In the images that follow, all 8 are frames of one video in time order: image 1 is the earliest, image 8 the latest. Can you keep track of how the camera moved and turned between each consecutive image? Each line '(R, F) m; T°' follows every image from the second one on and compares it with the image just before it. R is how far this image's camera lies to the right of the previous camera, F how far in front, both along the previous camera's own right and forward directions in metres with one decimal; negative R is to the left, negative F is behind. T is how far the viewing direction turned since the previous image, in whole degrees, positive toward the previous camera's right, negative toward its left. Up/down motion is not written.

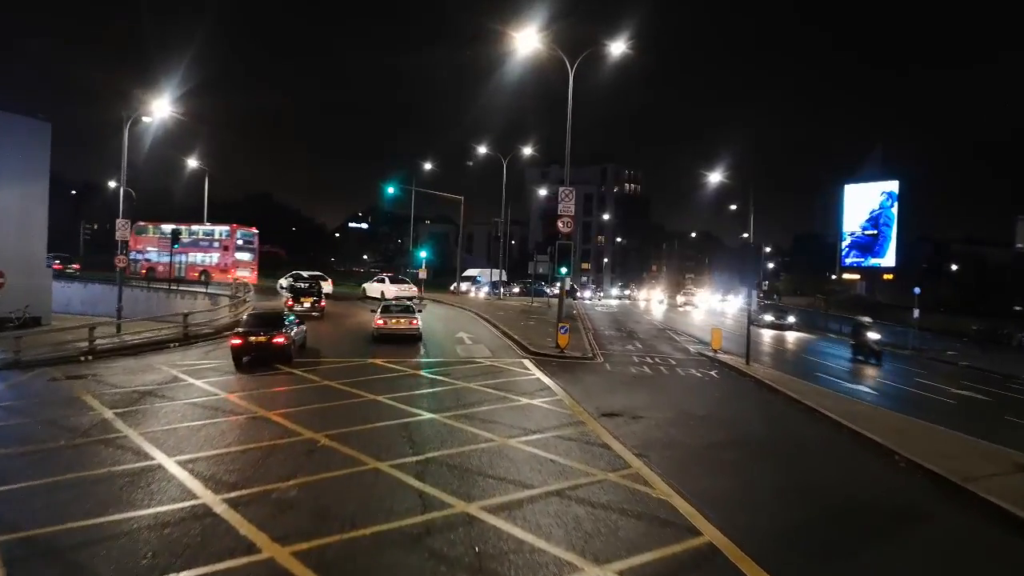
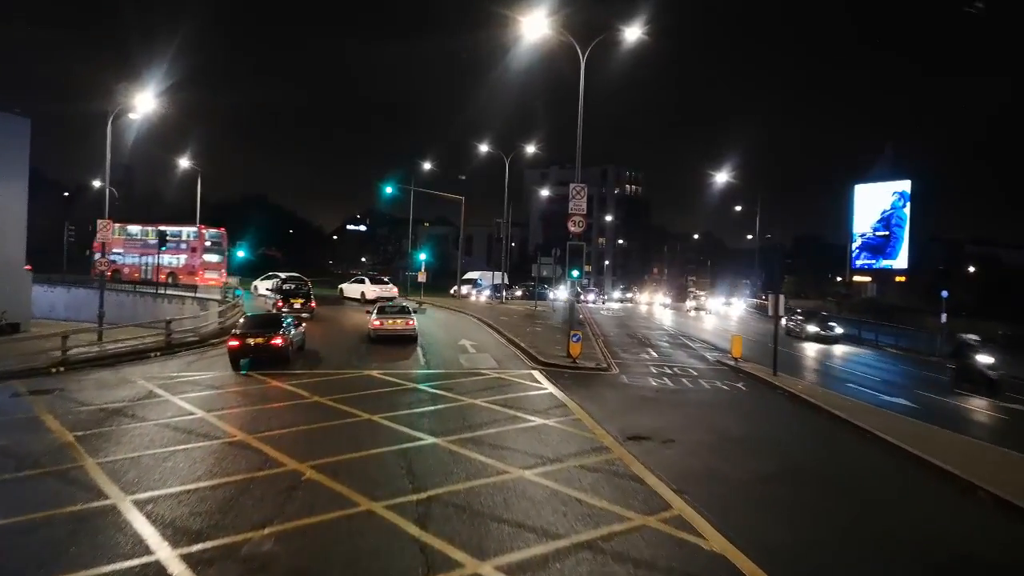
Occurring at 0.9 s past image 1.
(-0.2, +1.7) m; 0°
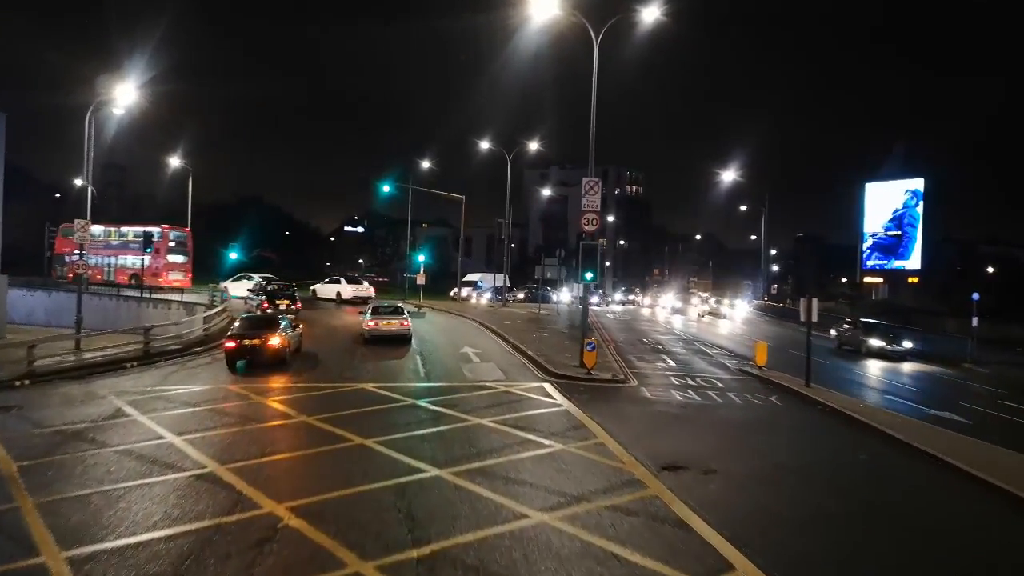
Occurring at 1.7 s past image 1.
(-0.2, +1.7) m; 0°
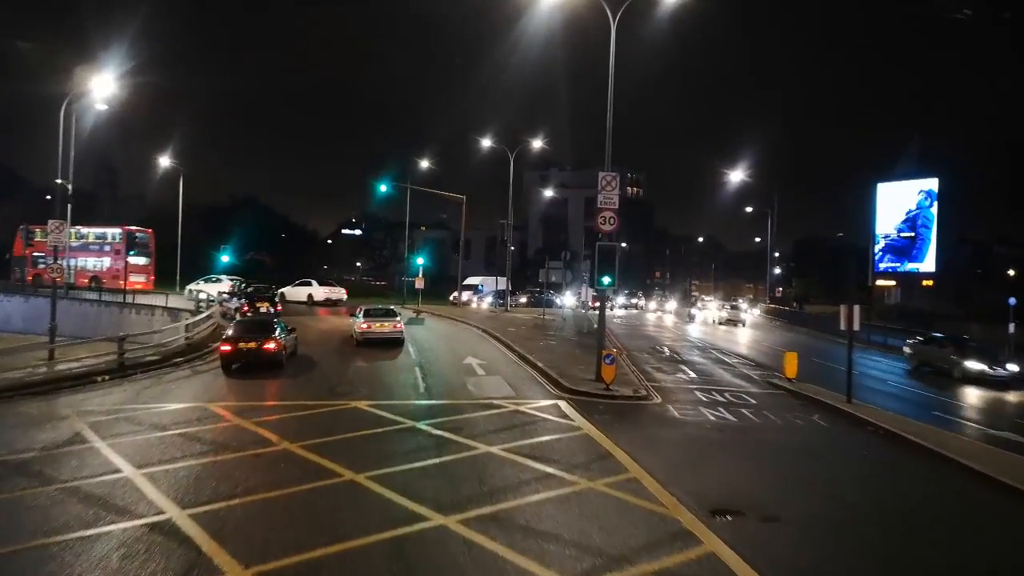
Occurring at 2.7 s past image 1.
(-0.2, +1.8) m; 0°
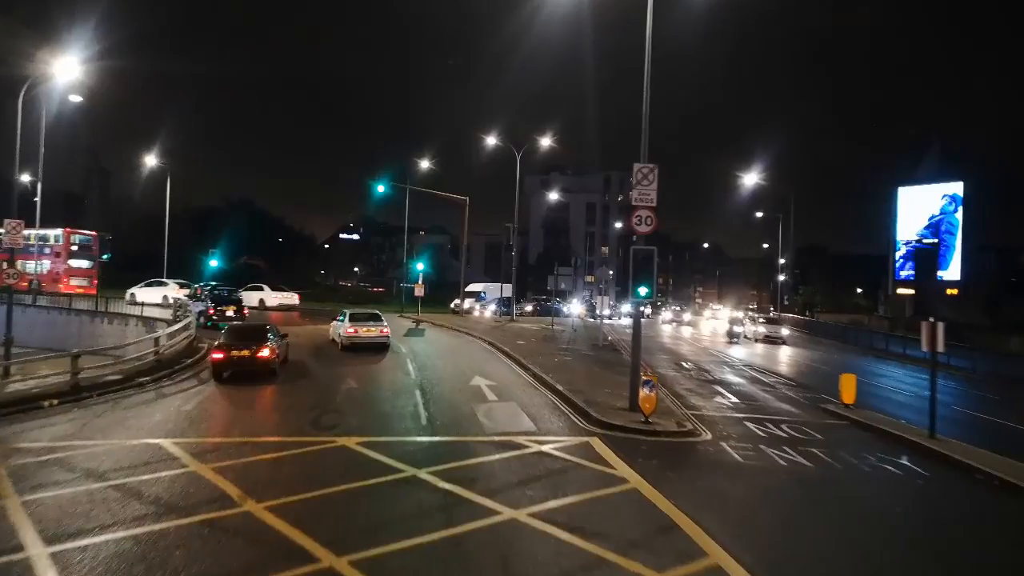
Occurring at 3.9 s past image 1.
(-0.4, +2.7) m; 0°
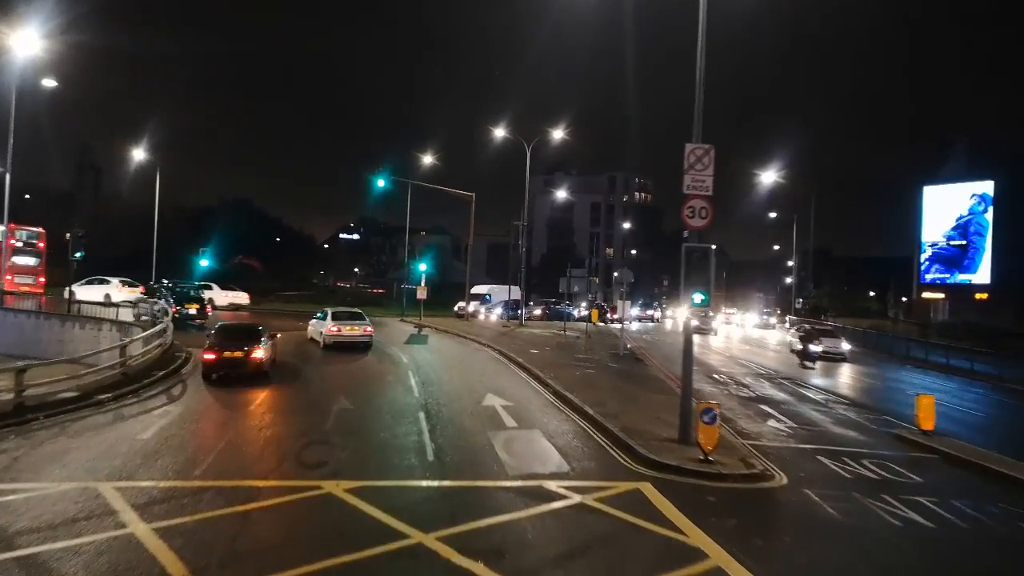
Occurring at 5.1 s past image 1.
(-0.4, +2.6) m; 0°
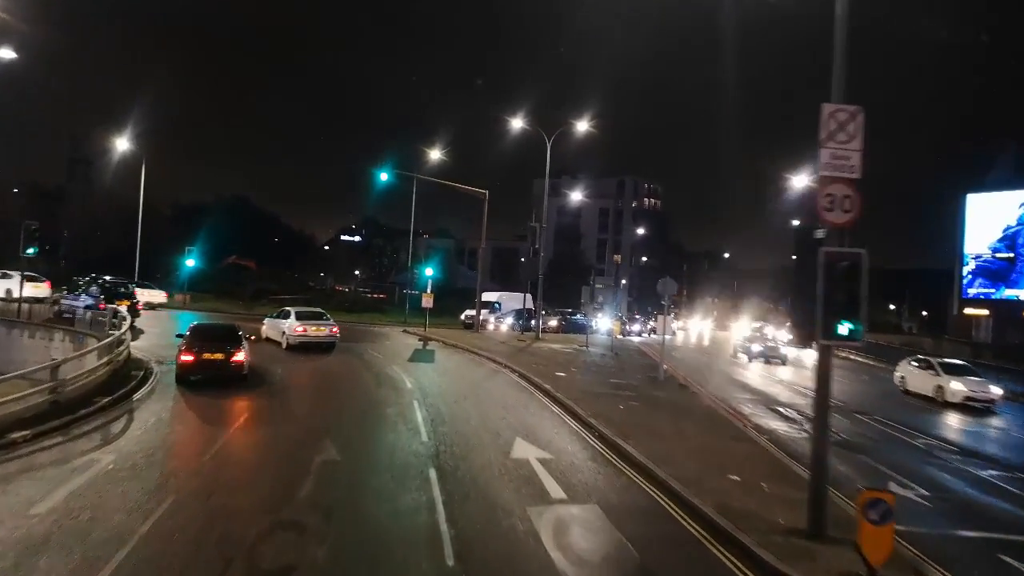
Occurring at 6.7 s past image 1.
(-0.6, +3.8) m; 0°
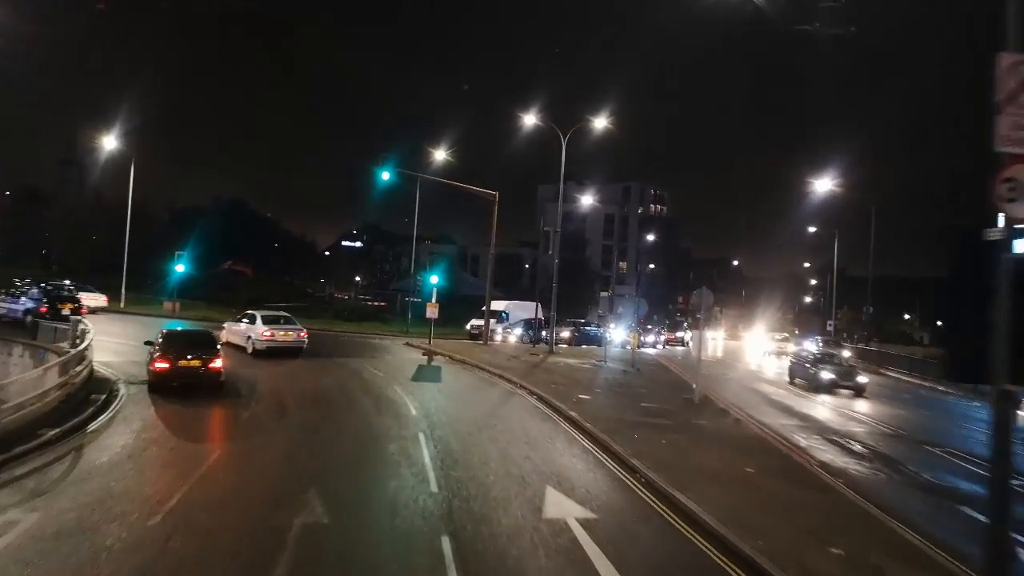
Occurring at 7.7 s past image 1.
(-0.4, +2.4) m; 0°
